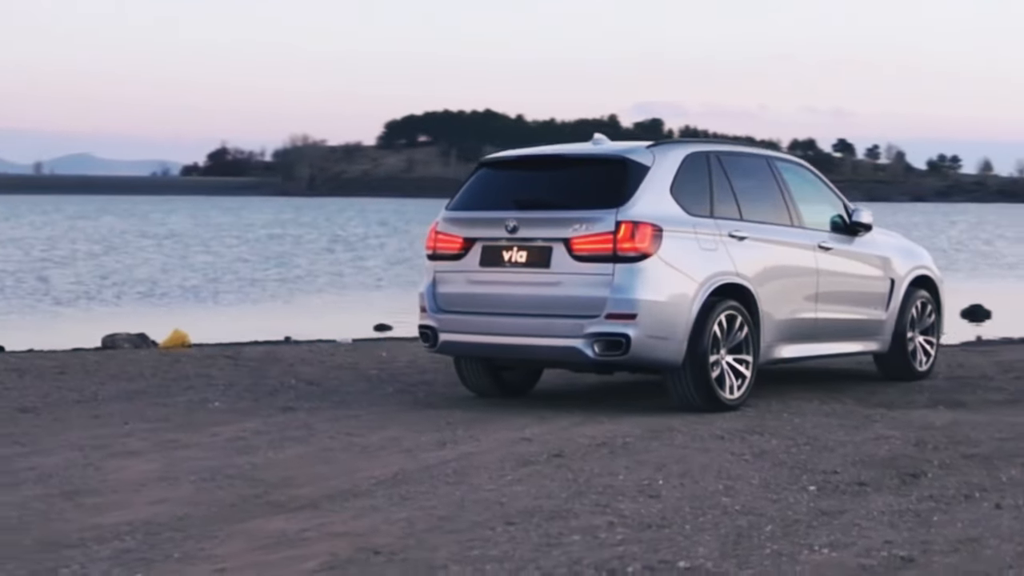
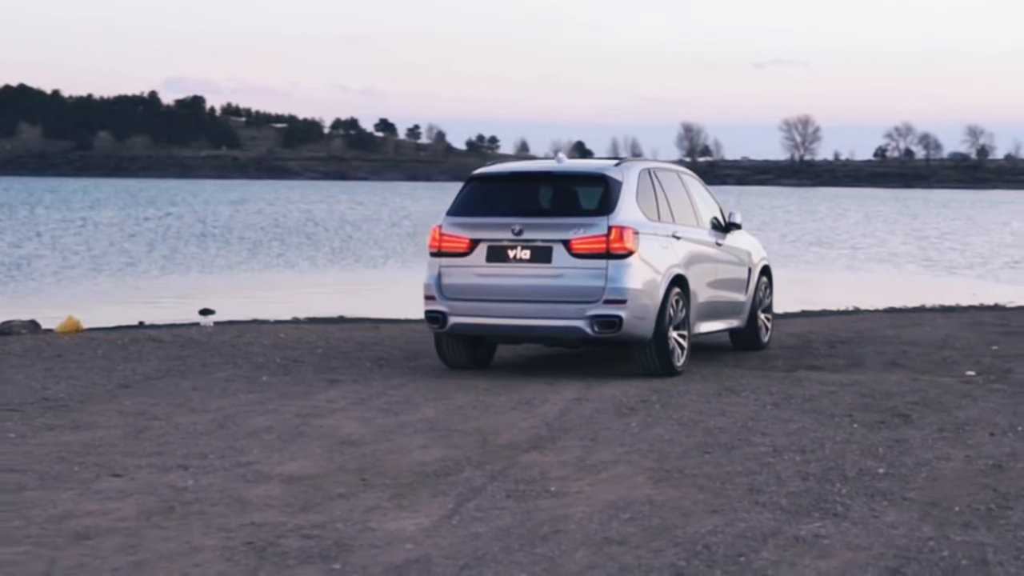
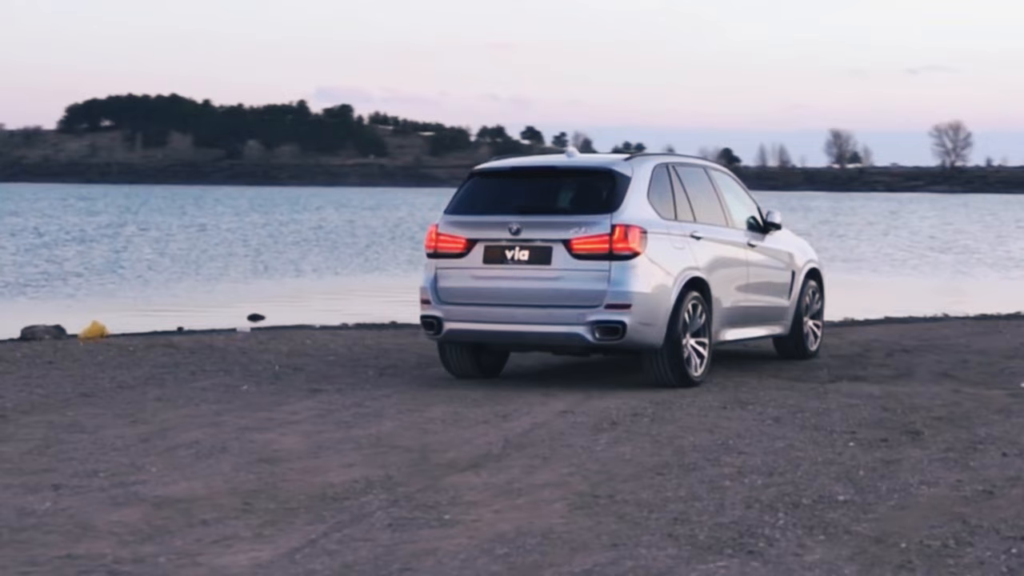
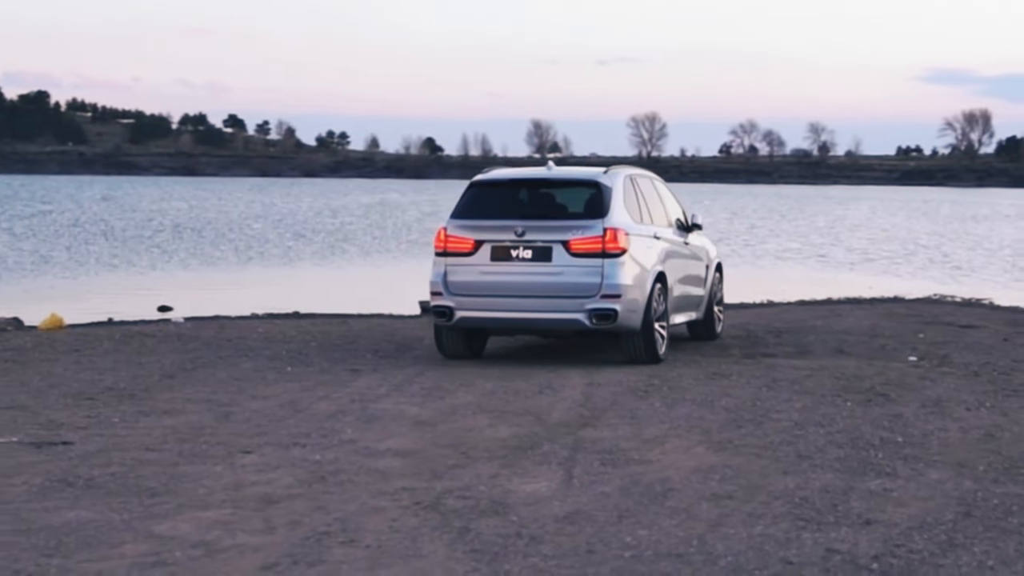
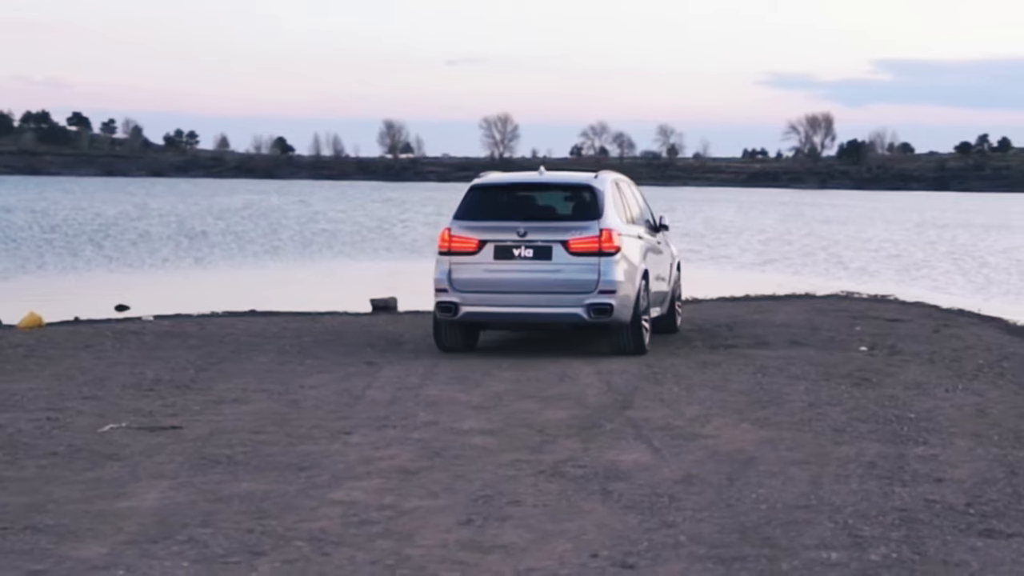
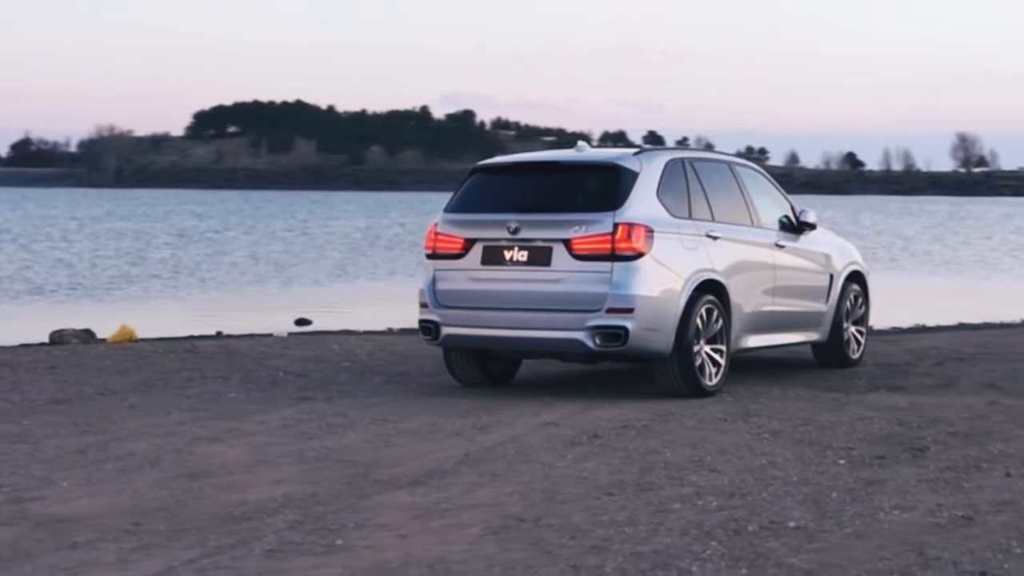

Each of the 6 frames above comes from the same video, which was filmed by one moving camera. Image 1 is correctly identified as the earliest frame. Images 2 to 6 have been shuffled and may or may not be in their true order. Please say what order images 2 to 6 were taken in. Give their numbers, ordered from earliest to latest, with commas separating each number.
6, 3, 2, 4, 5
